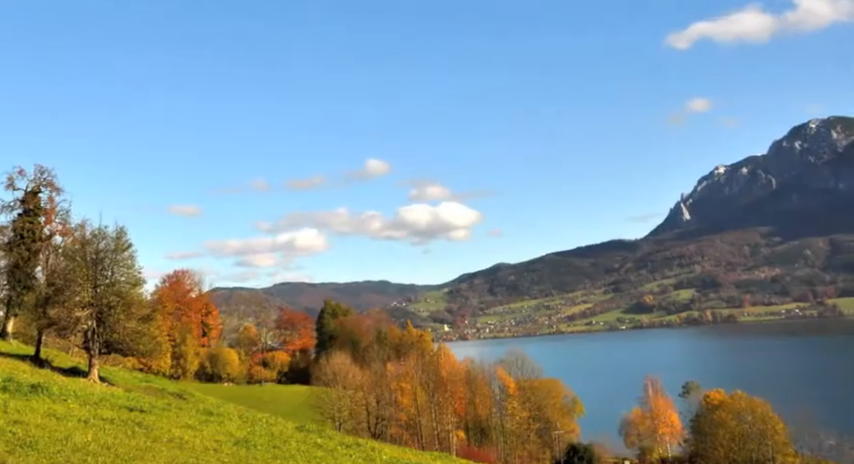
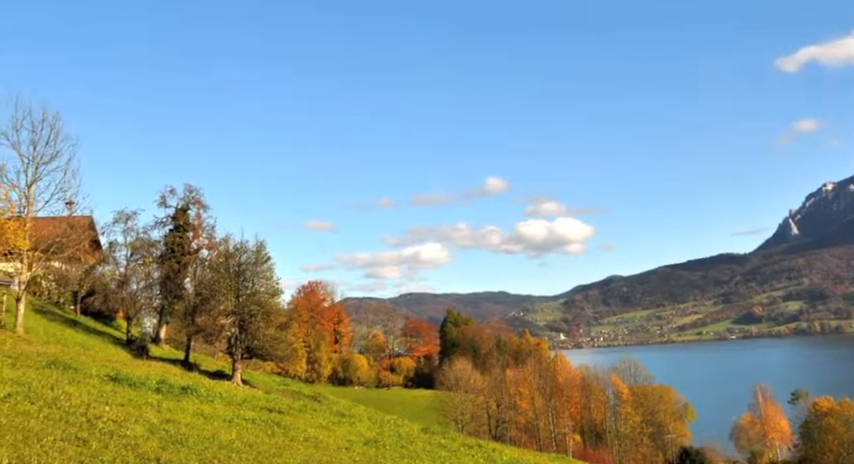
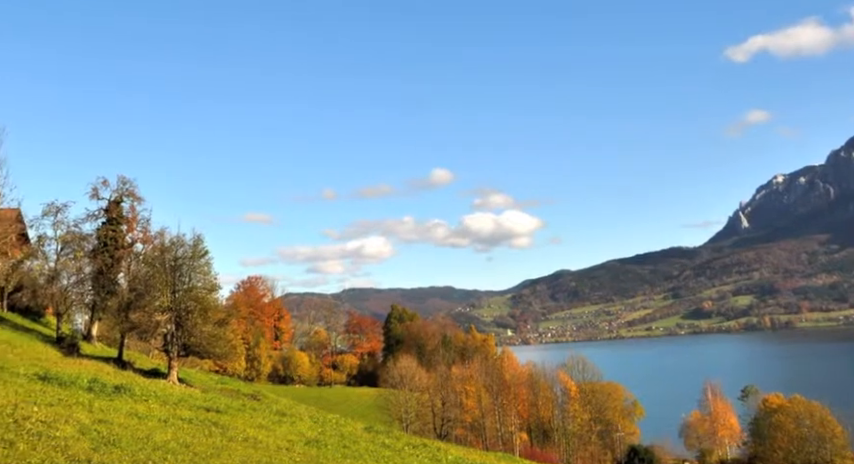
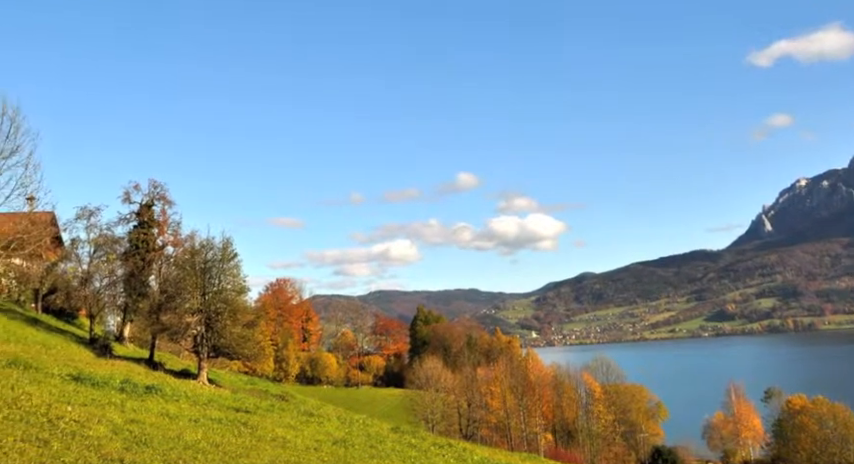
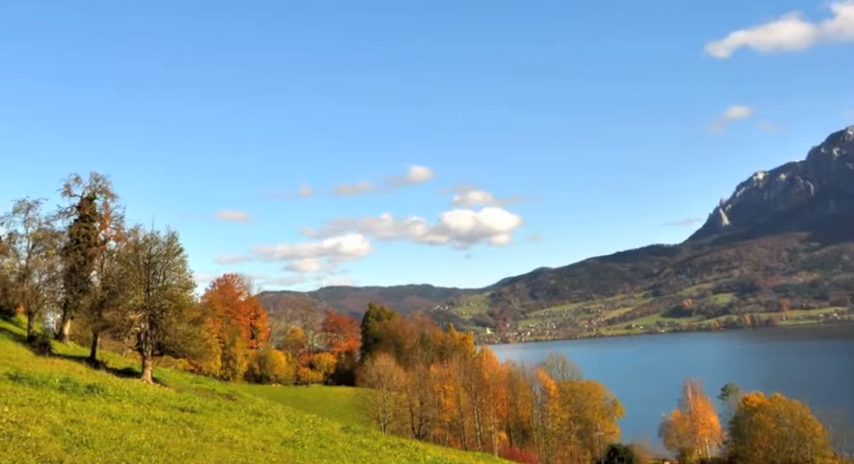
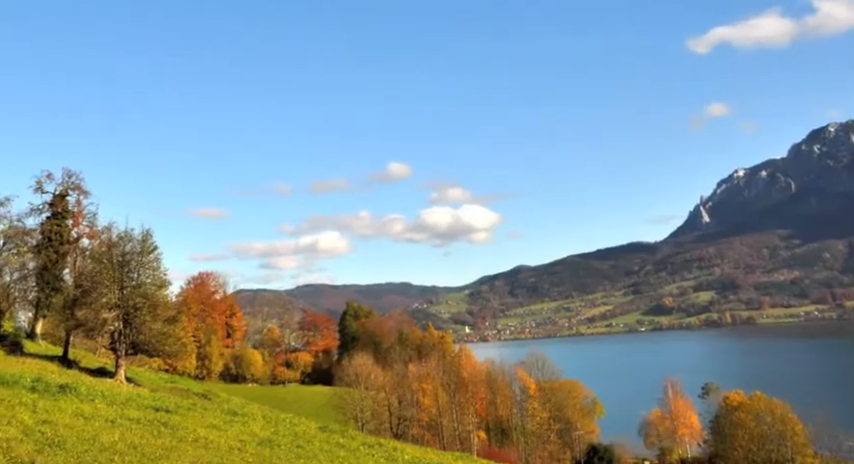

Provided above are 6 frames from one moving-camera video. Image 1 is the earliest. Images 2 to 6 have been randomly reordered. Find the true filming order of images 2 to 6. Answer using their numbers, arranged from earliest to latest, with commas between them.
6, 5, 3, 4, 2
